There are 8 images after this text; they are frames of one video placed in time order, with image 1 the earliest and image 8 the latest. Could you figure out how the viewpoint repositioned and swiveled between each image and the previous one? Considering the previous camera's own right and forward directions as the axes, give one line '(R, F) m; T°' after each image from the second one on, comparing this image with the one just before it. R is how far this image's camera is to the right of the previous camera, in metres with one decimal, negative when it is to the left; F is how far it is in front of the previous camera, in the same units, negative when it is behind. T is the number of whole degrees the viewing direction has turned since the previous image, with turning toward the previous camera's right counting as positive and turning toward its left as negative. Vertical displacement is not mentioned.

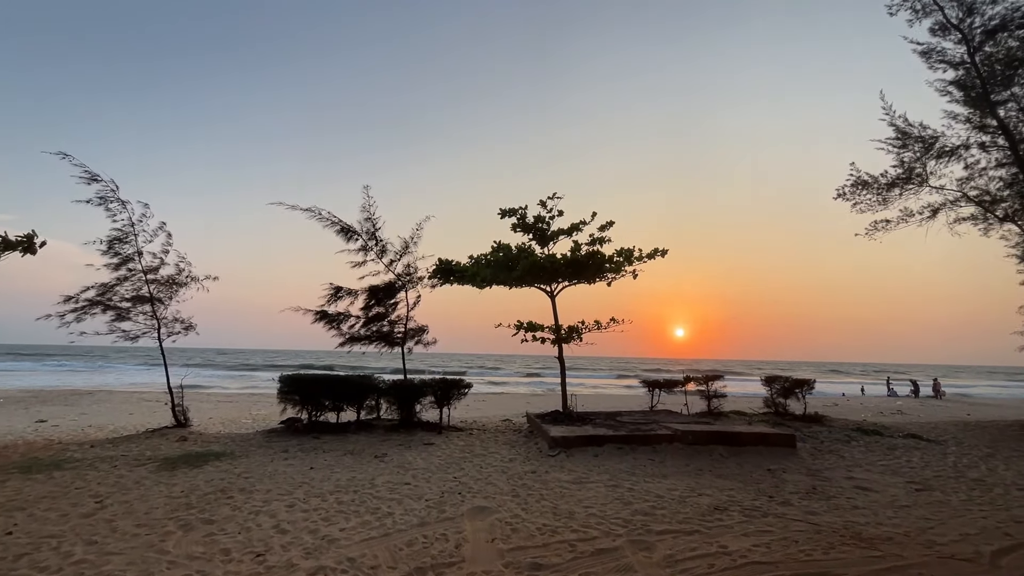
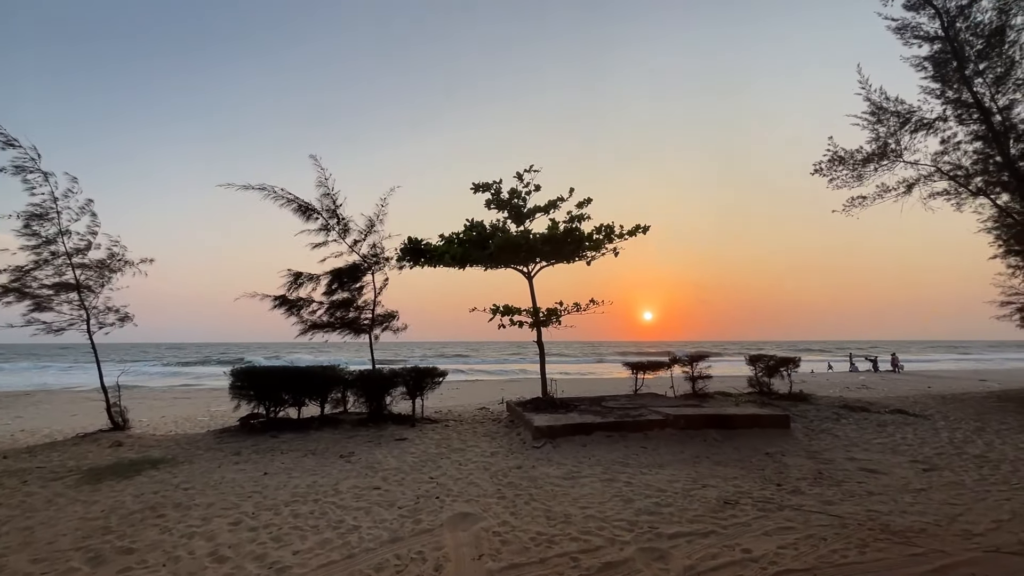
(-0.1, +0.8) m; +3°
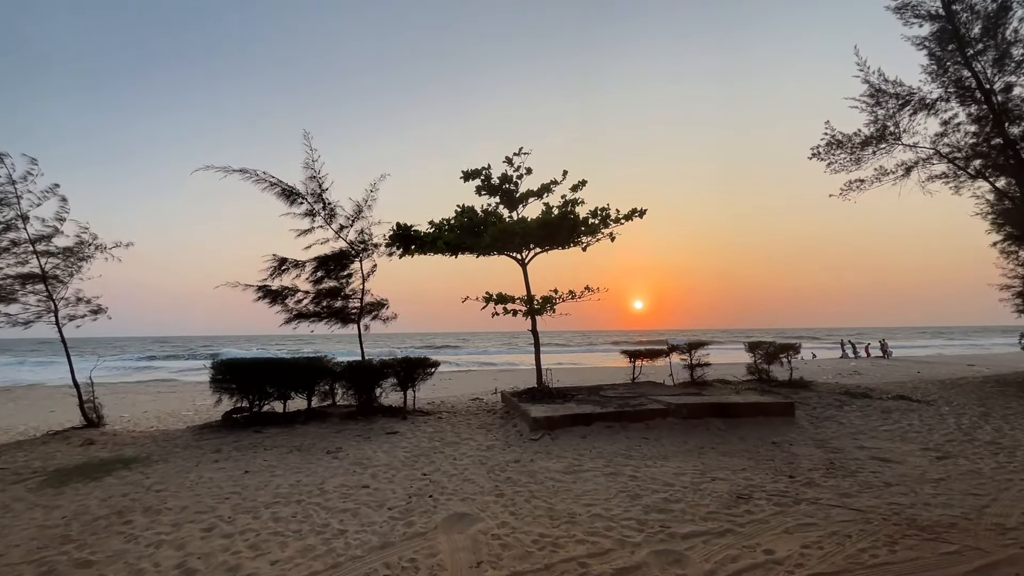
(-0.1, +0.4) m; +1°
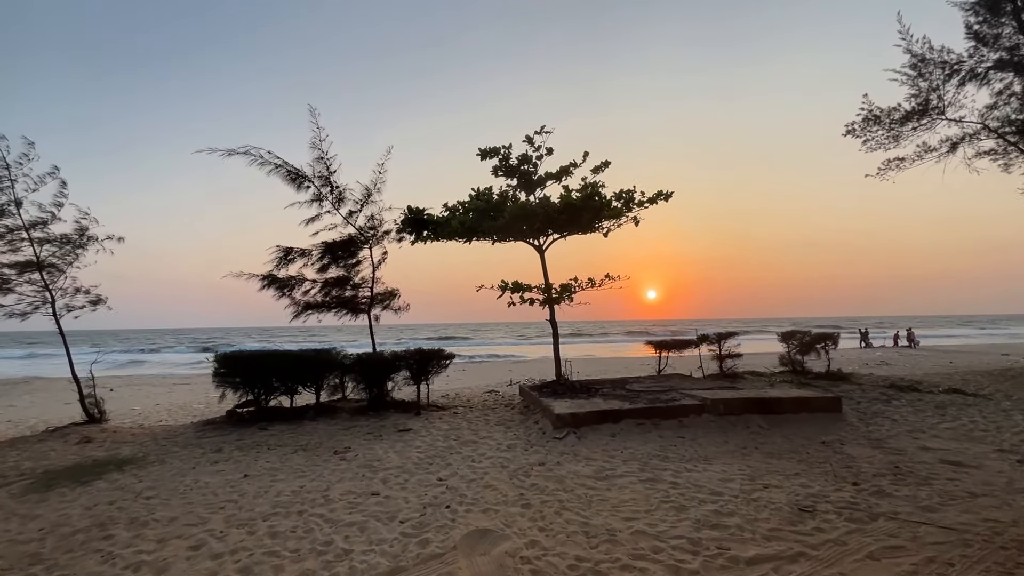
(-0.1, +0.6) m; -1°
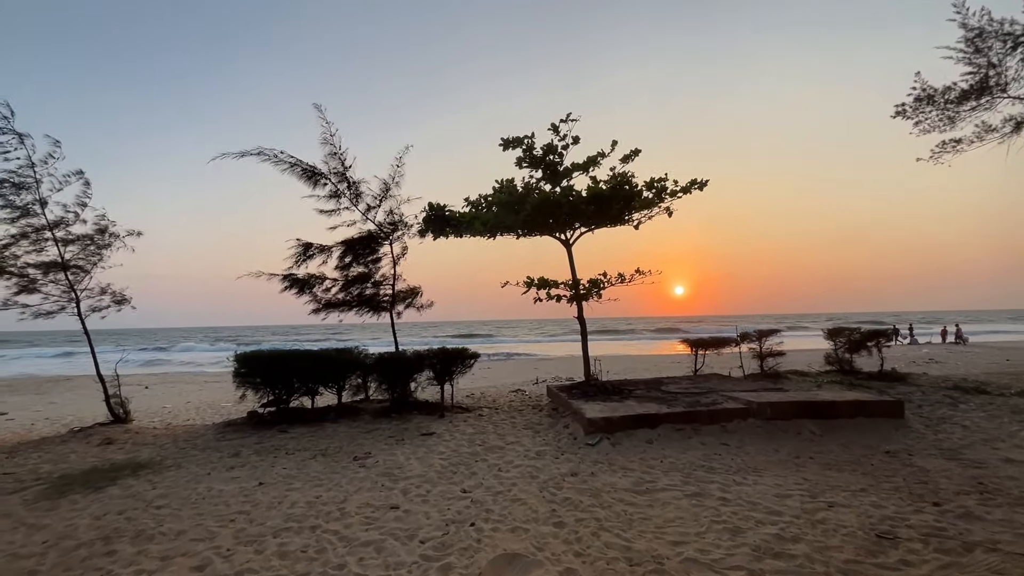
(0.0, +0.4) m; -3°
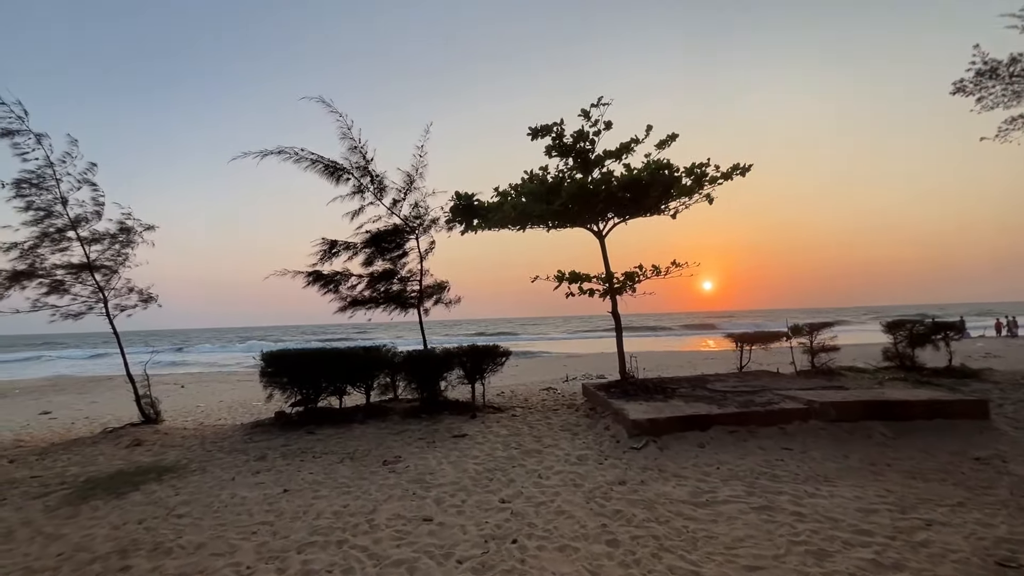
(-0.1, +0.4) m; -3°
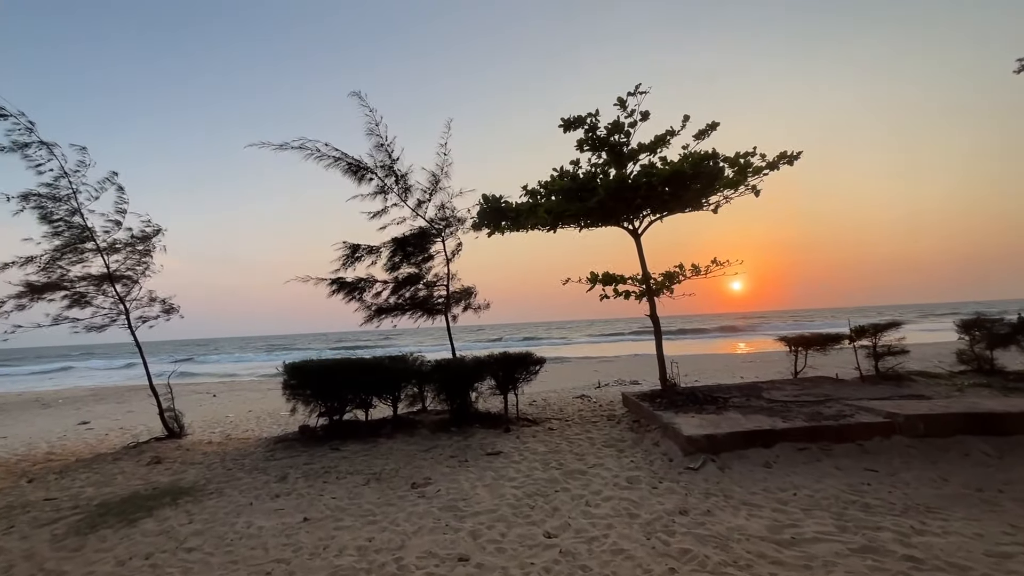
(-0.1, +0.6) m; -3°
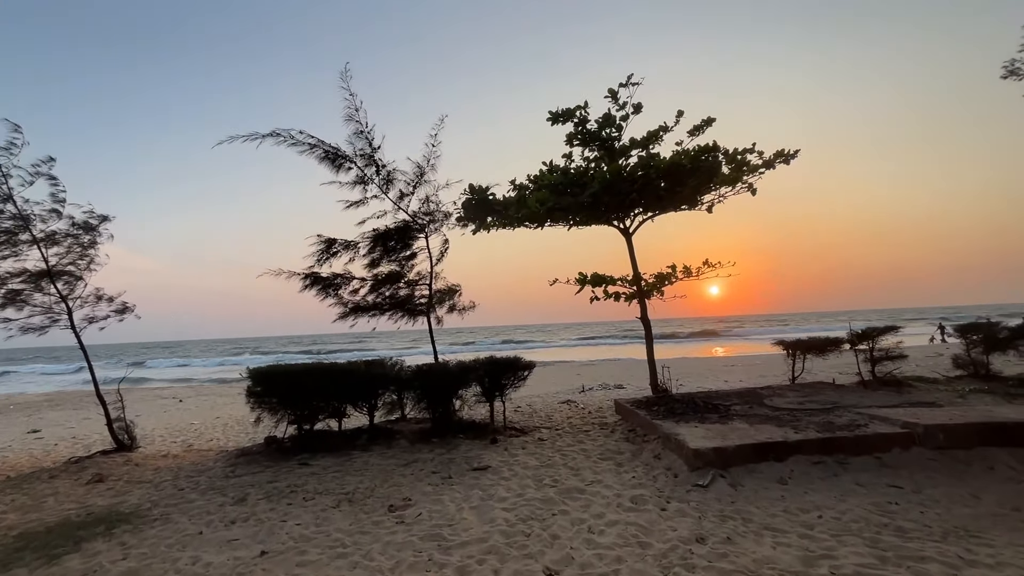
(-0.1, +0.6) m; +2°
